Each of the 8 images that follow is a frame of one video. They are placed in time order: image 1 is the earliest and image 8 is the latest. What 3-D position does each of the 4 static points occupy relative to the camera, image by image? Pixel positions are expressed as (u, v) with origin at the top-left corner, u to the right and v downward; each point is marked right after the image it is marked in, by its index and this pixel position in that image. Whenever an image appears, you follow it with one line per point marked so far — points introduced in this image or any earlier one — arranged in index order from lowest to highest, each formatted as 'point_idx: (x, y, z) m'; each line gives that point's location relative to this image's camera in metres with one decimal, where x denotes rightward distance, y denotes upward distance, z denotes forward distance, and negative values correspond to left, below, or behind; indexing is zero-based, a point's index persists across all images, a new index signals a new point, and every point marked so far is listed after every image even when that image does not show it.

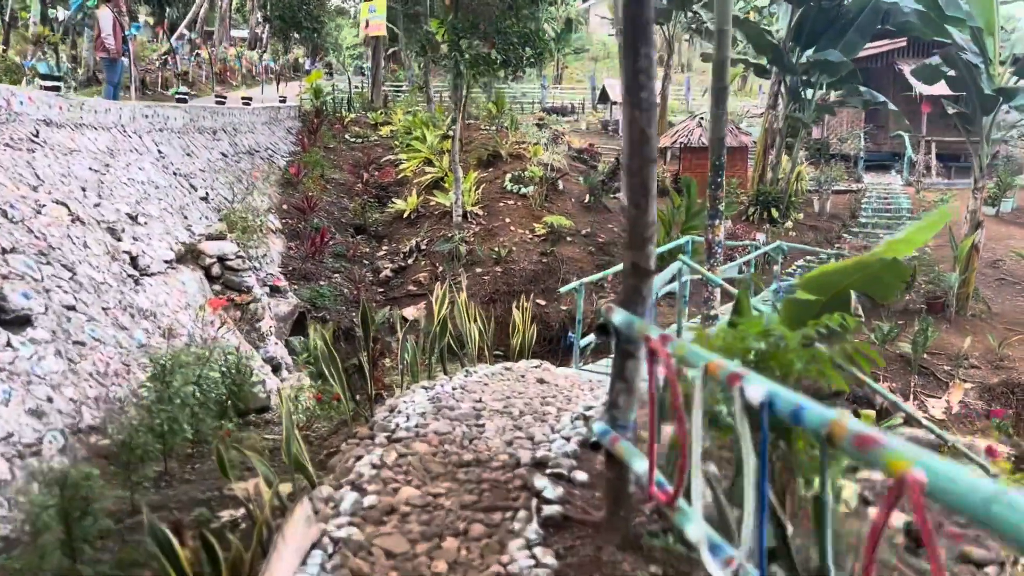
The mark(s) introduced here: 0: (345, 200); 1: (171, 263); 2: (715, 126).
0: (-2.3, +1.2, +11.5) m
1: (-2.3, +0.2, +5.7) m
2: (+1.2, +1.0, +5.2) m
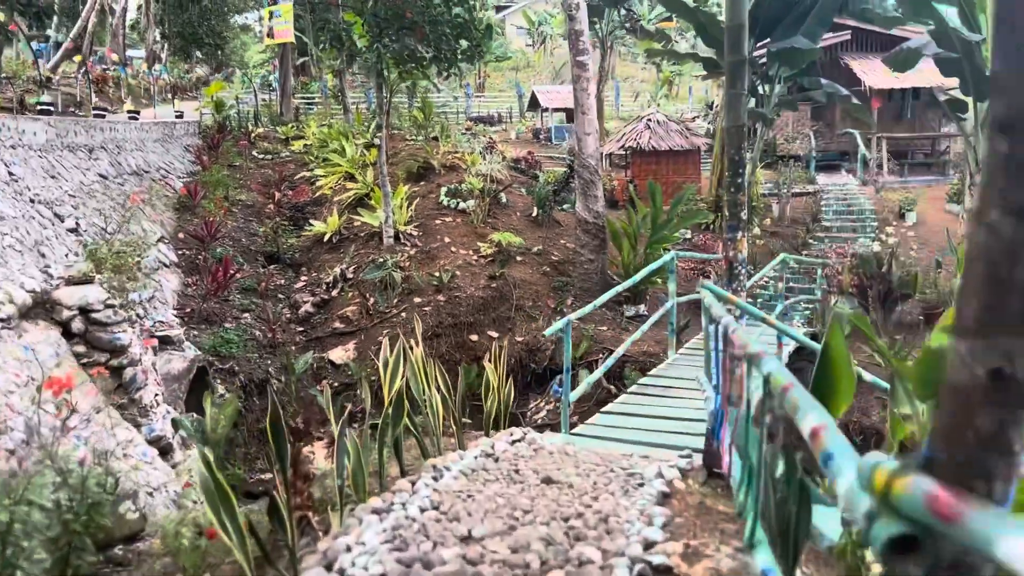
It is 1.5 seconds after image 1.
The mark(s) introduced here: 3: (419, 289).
0: (-3.1, +0.8, +10.0) m
1: (-2.5, -0.2, +4.2) m
2: (+1.0, +0.8, +4.0) m
3: (-0.9, 0.0, +8.1) m
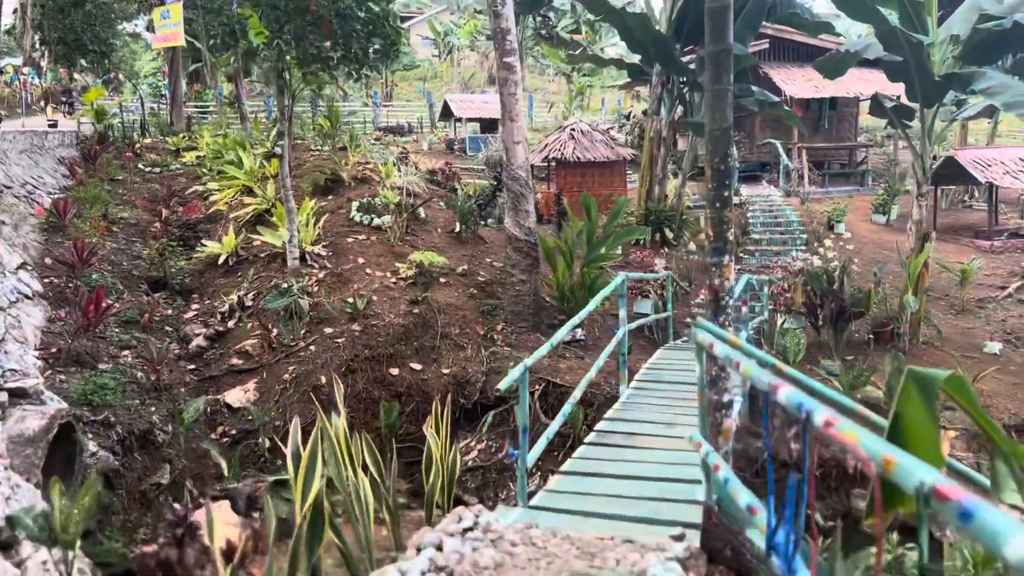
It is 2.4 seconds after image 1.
0: (-3.9, +0.5, +8.9) m
1: (-2.7, -0.4, +3.1) m
2: (+0.8, +0.7, +3.3) m
3: (-1.5, -0.2, +7.1) m
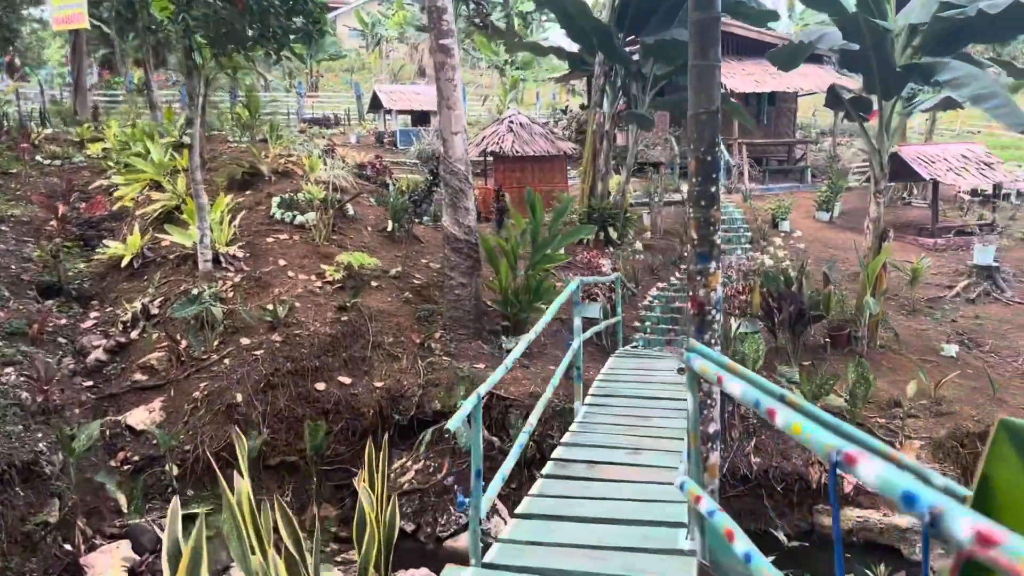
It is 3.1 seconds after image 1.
0: (-4.6, +0.4, +7.9) m
1: (-2.8, -0.4, +2.3) m
2: (+0.6, +0.6, +2.8) m
3: (-2.0, -0.3, +6.4) m
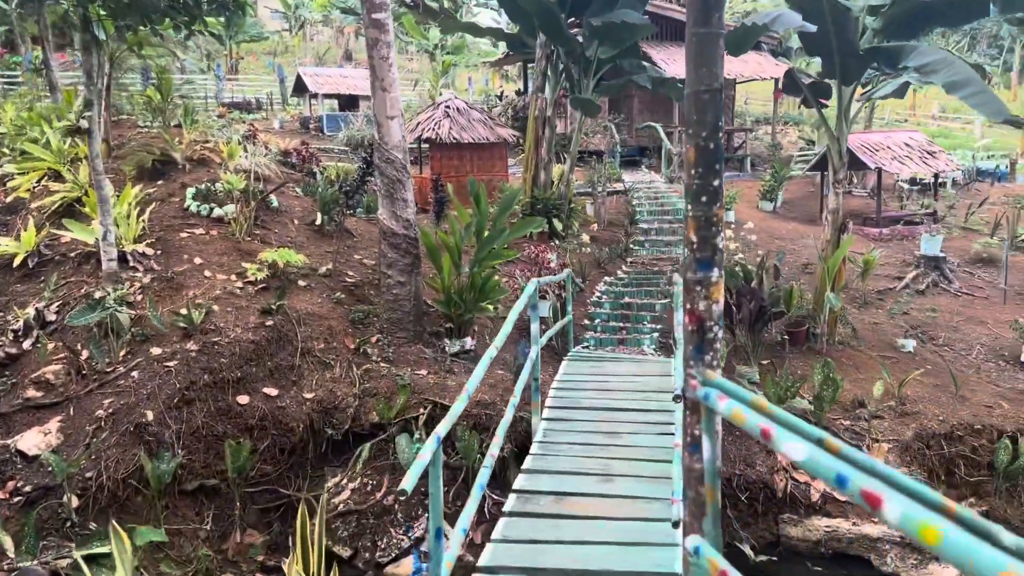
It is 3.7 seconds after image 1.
0: (-5.1, +0.4, +7.0) m
1: (-2.9, -0.5, +1.5) m
2: (+0.5, +0.6, +2.3) m
3: (-2.4, -0.3, +5.7) m
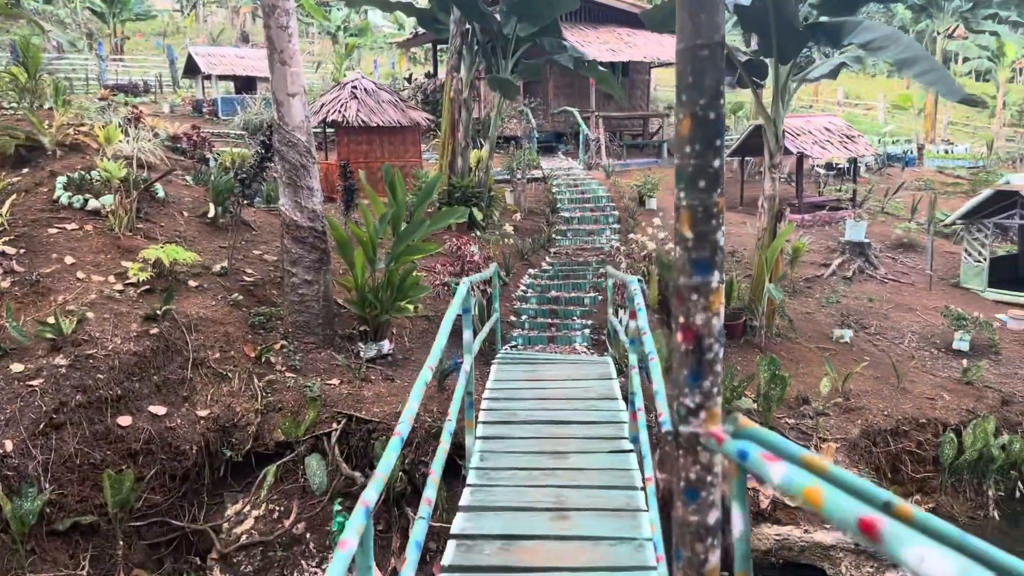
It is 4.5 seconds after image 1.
0: (-5.7, +0.3, +5.9) m
1: (-2.9, -0.6, +0.7) m
2: (+0.4, +0.6, +1.8) m
3: (-2.8, -0.3, +4.9) m
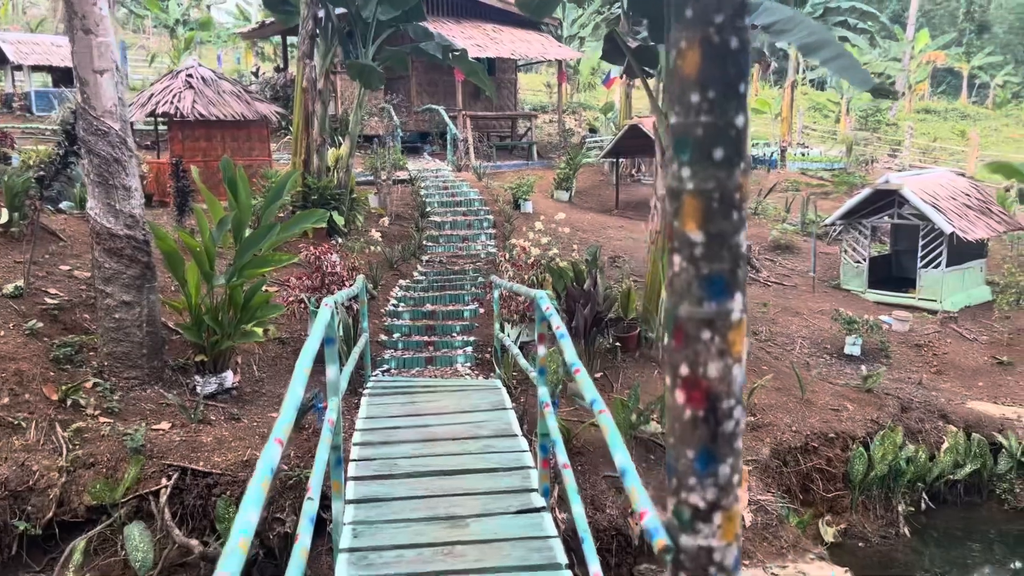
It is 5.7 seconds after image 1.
0: (-6.4, +0.1, +4.1) m
1: (-2.8, -0.7, -0.5) m
2: (+0.3, +0.5, +1.1) m
3: (-3.4, -0.5, +3.6) m
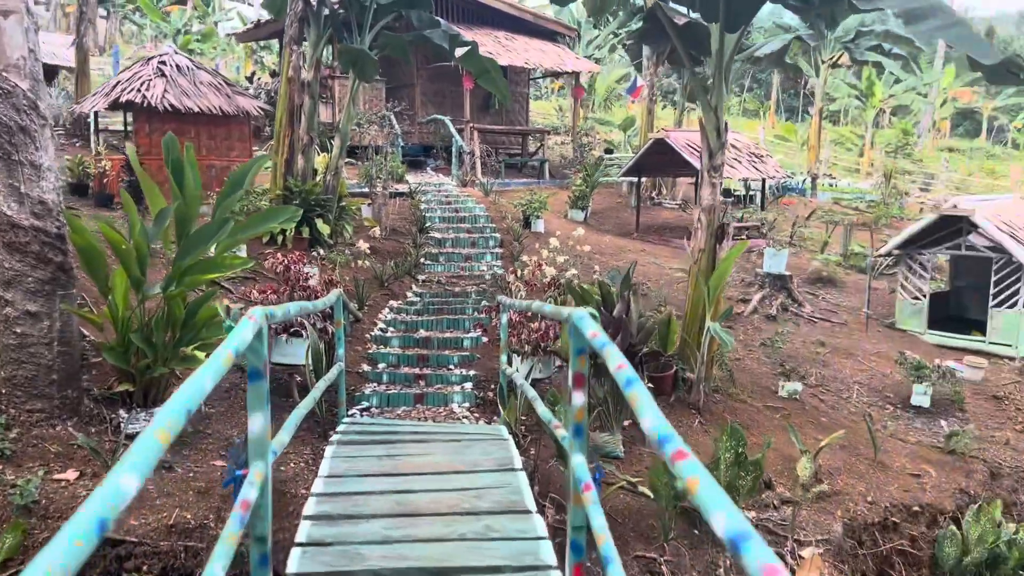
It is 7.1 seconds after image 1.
0: (-6.3, +0.2, +3.2) m
1: (-2.7, -0.5, -1.5) m
2: (+0.3, +0.6, +0.1) m
3: (-3.4, -0.4, +2.6) m
